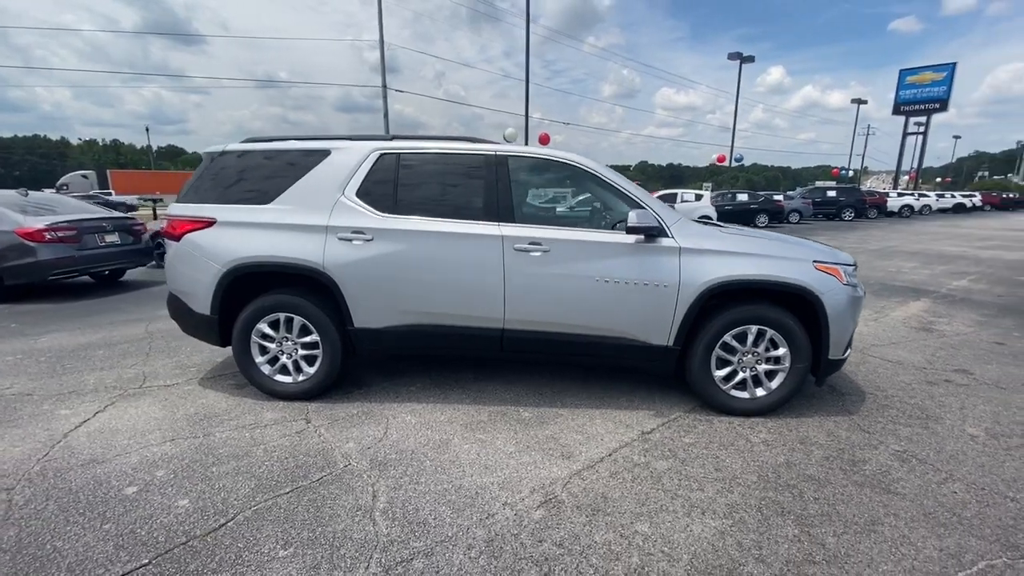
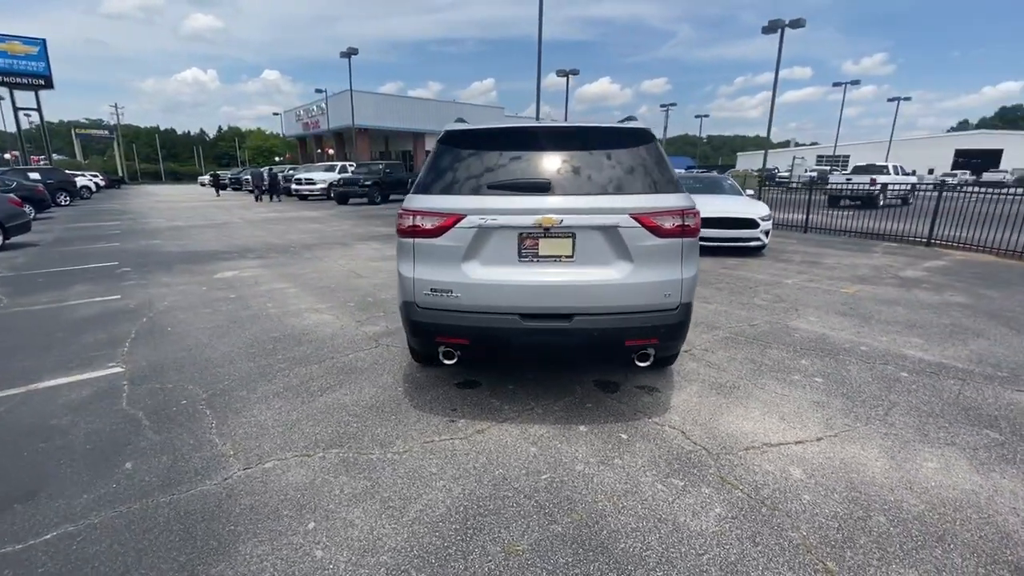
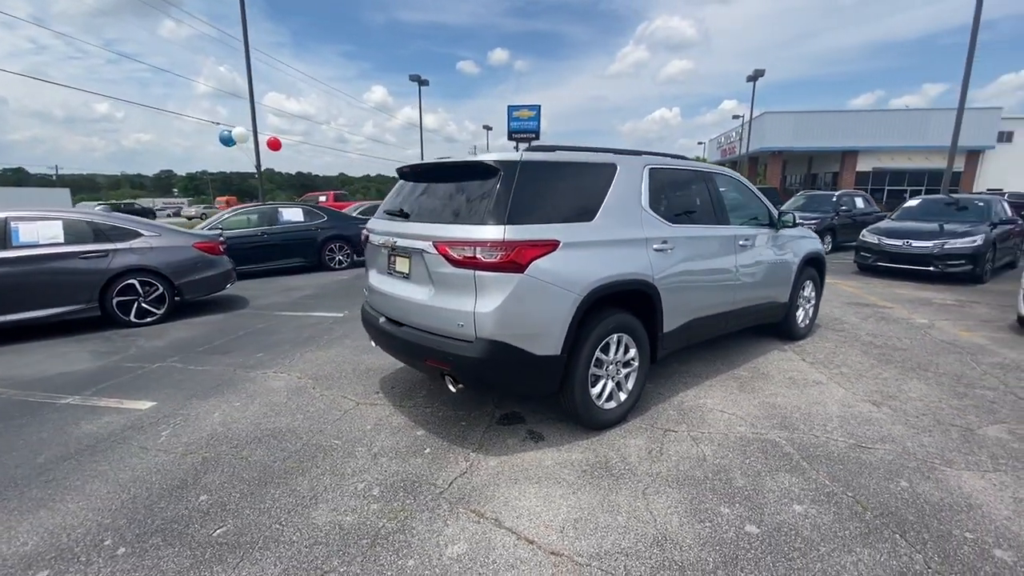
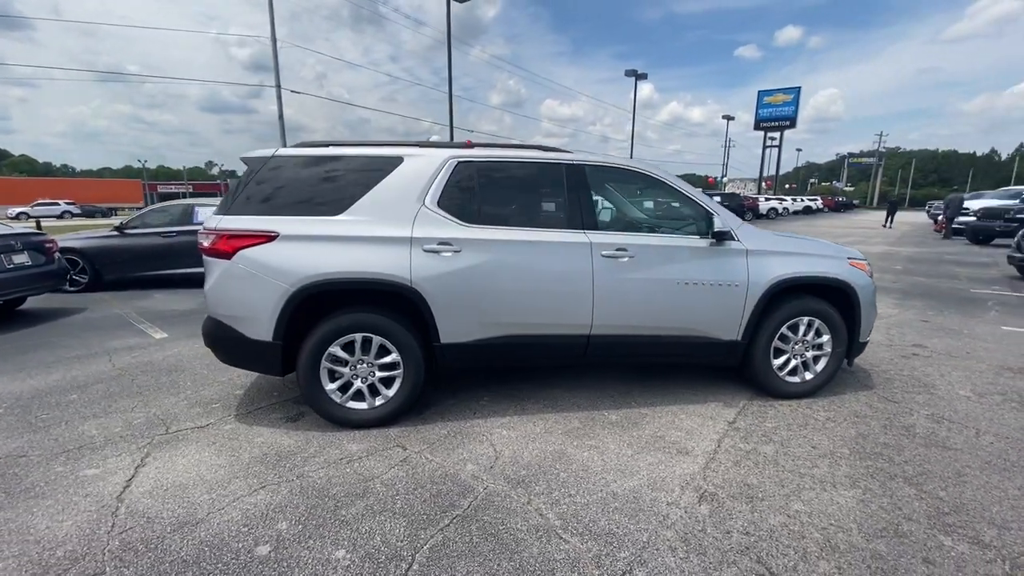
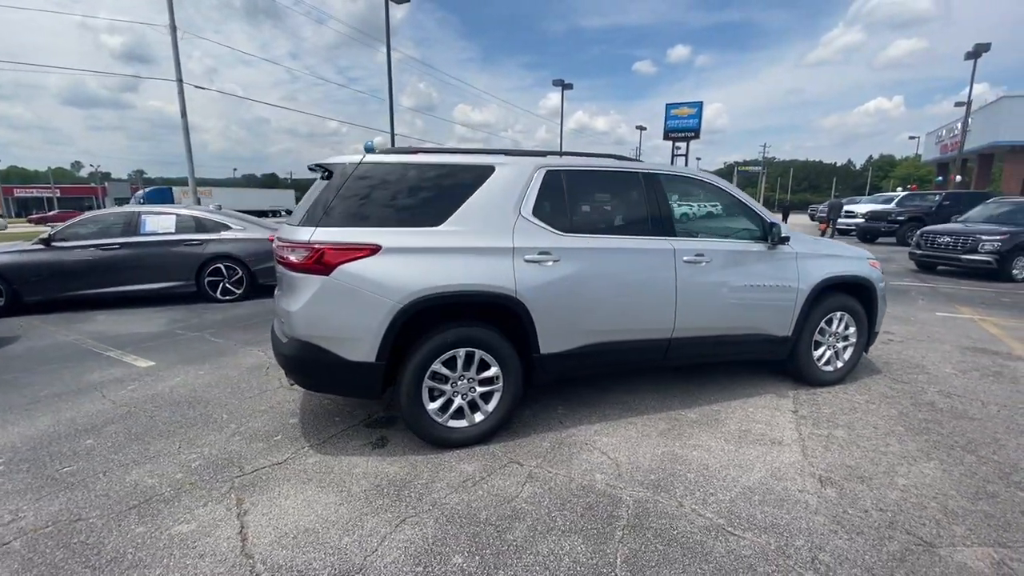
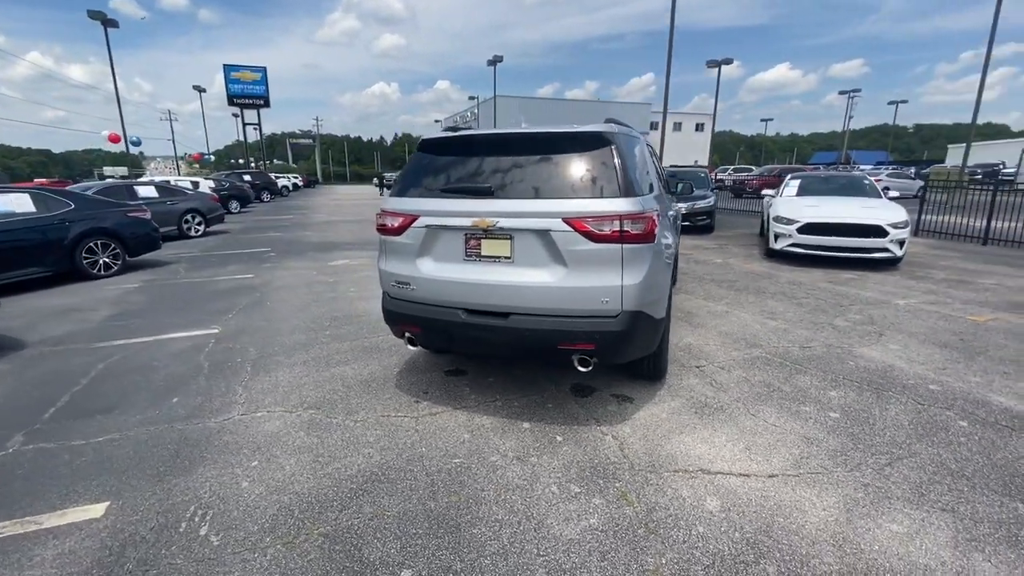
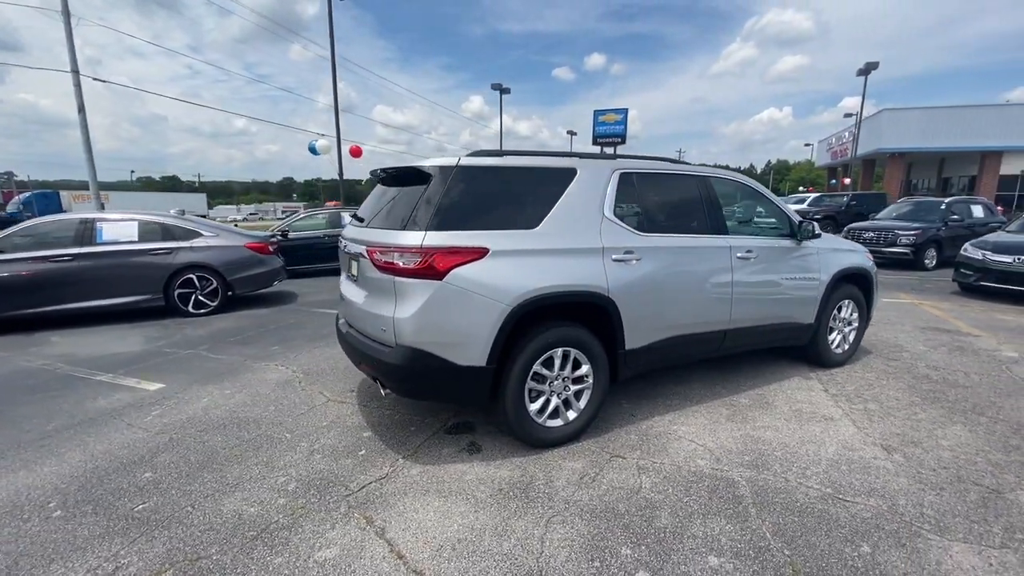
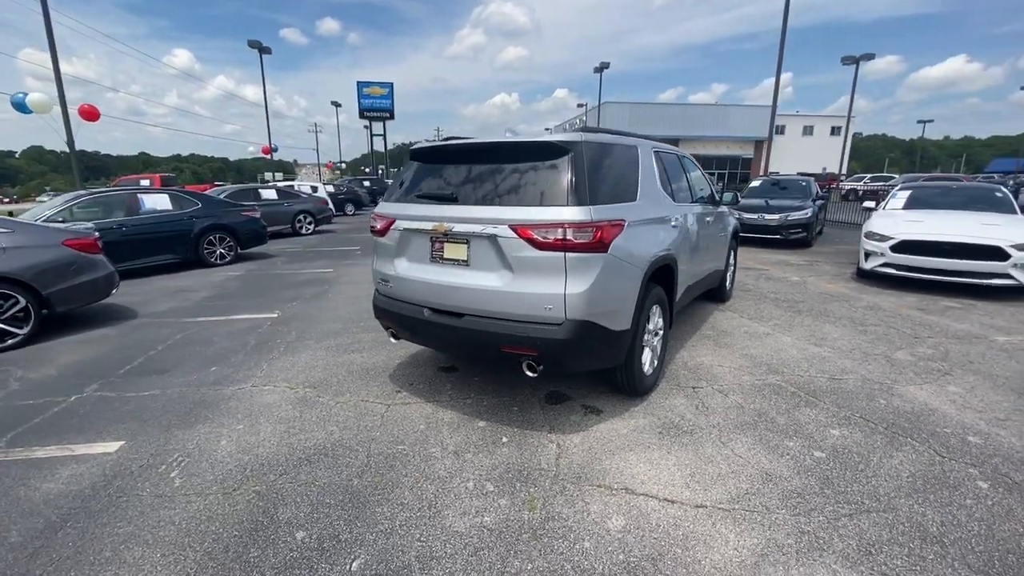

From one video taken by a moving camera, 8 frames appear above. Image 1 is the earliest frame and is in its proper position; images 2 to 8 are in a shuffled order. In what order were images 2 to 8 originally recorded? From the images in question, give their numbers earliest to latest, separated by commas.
4, 5, 7, 3, 8, 6, 2
